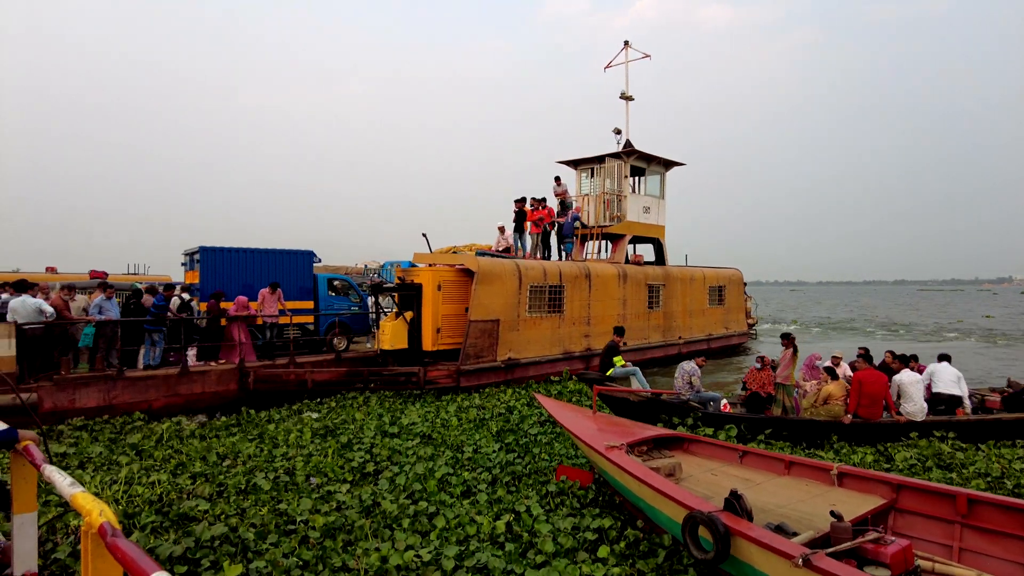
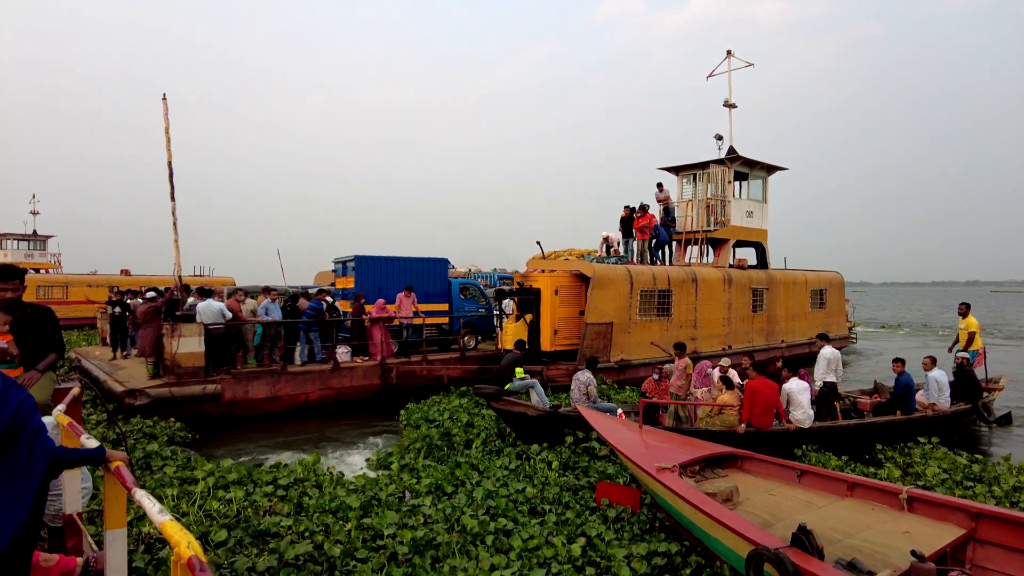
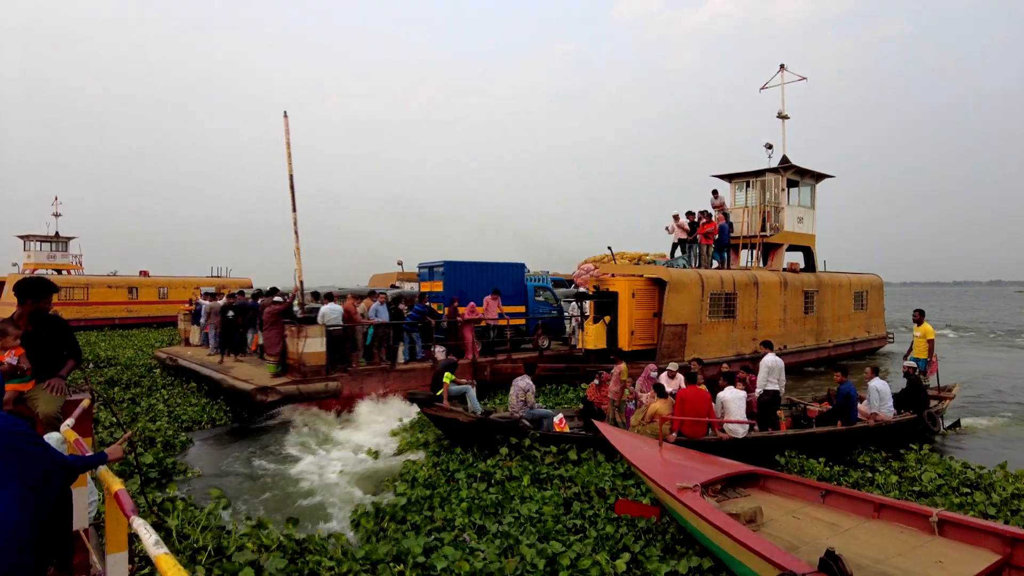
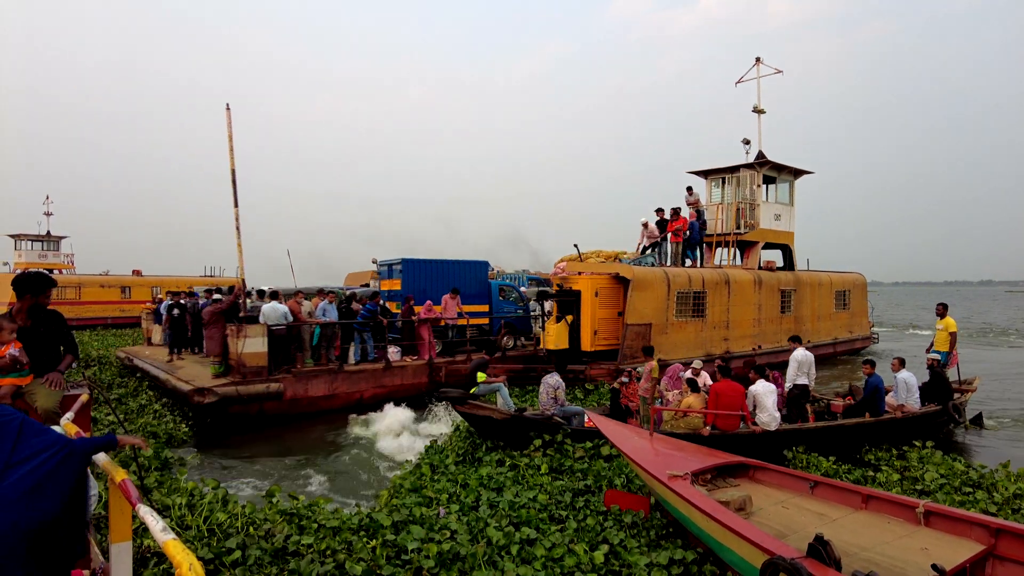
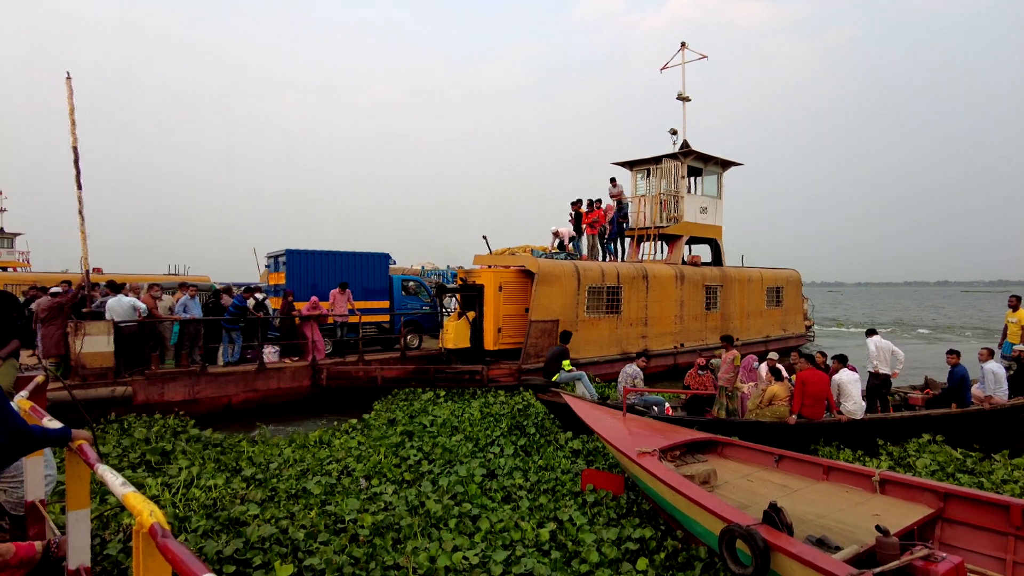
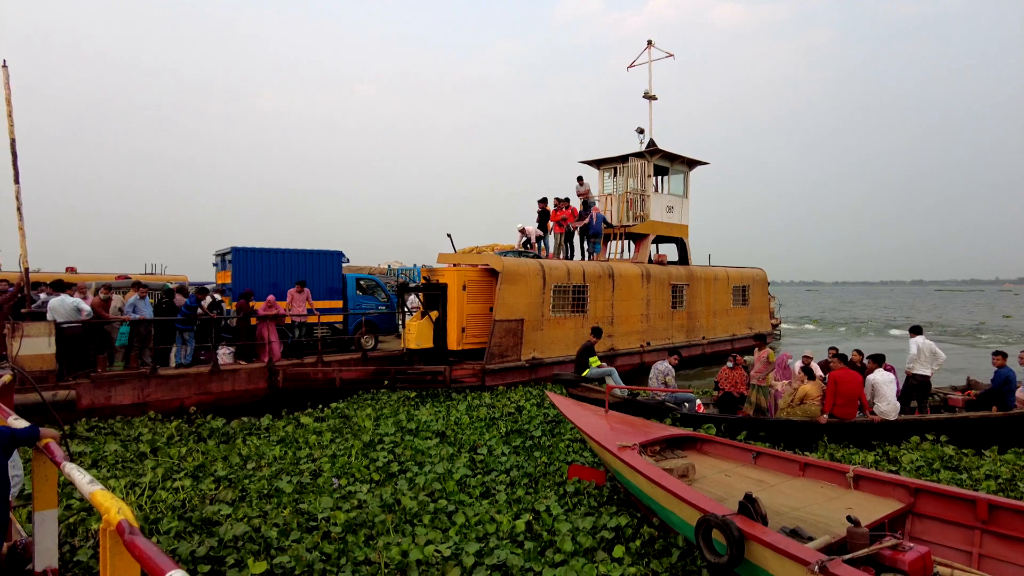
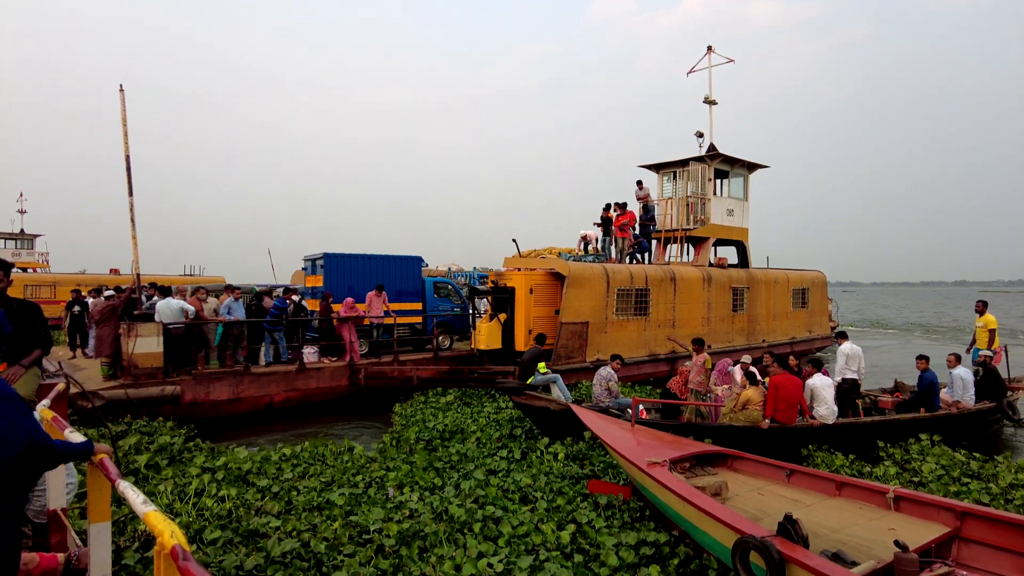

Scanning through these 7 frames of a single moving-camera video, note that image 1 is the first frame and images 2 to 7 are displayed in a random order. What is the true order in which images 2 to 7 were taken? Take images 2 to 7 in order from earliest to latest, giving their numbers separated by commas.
6, 5, 7, 2, 4, 3
